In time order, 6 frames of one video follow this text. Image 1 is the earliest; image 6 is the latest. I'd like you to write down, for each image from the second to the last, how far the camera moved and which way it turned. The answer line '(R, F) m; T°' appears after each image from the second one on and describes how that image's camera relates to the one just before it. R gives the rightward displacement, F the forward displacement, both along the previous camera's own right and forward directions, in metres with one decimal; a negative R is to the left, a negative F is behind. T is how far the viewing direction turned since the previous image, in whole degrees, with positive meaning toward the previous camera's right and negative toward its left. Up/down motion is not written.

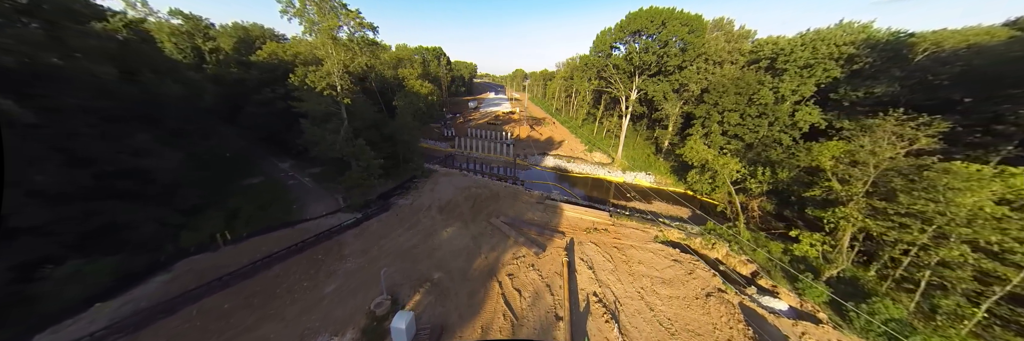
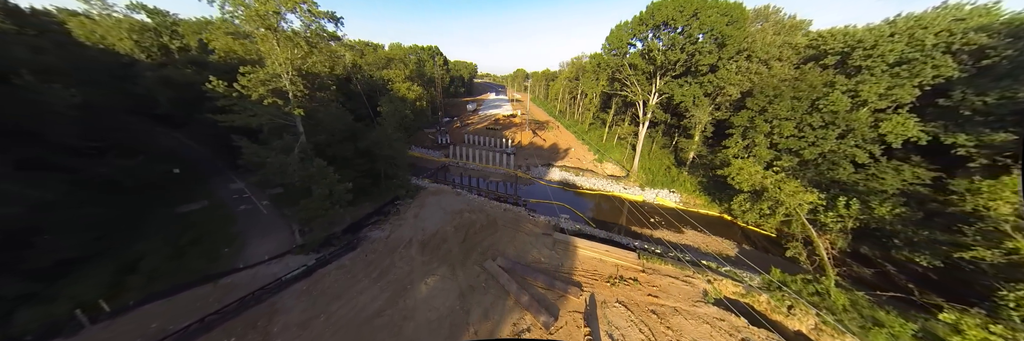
(+0.1, +2.9) m; 0°
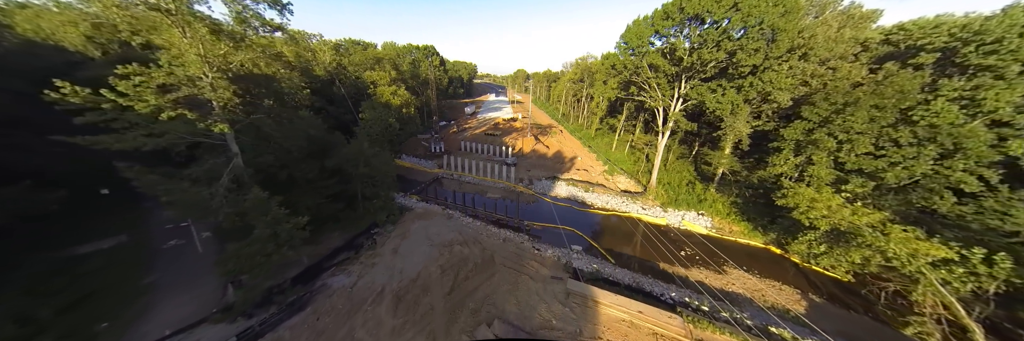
(-0.1, +2.6) m; 0°
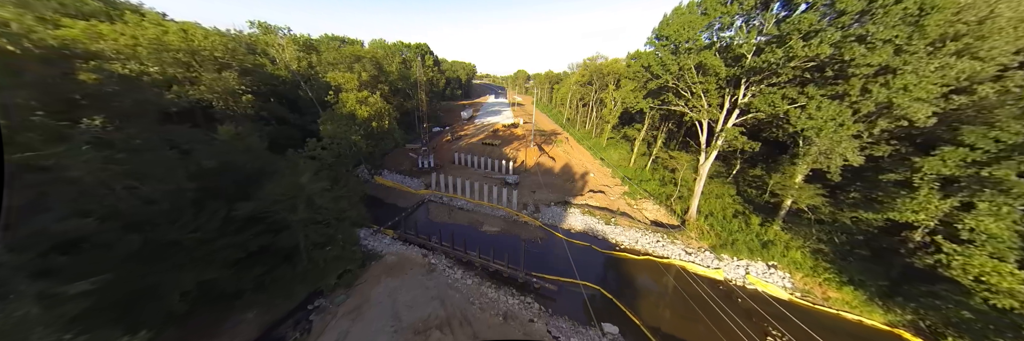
(-0.2, +3.9) m; 0°
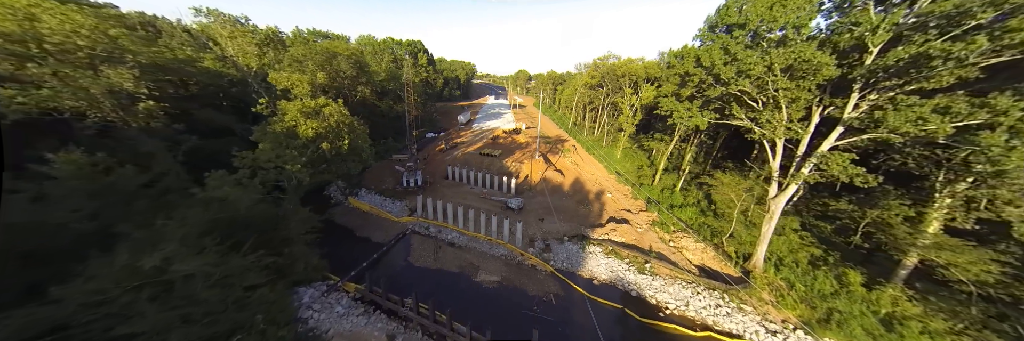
(-0.3, +3.7) m; 0°
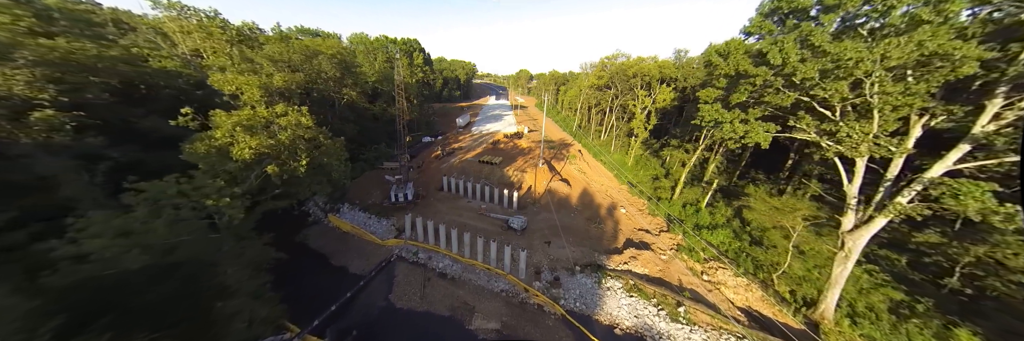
(0.0, +2.2) m; 0°
